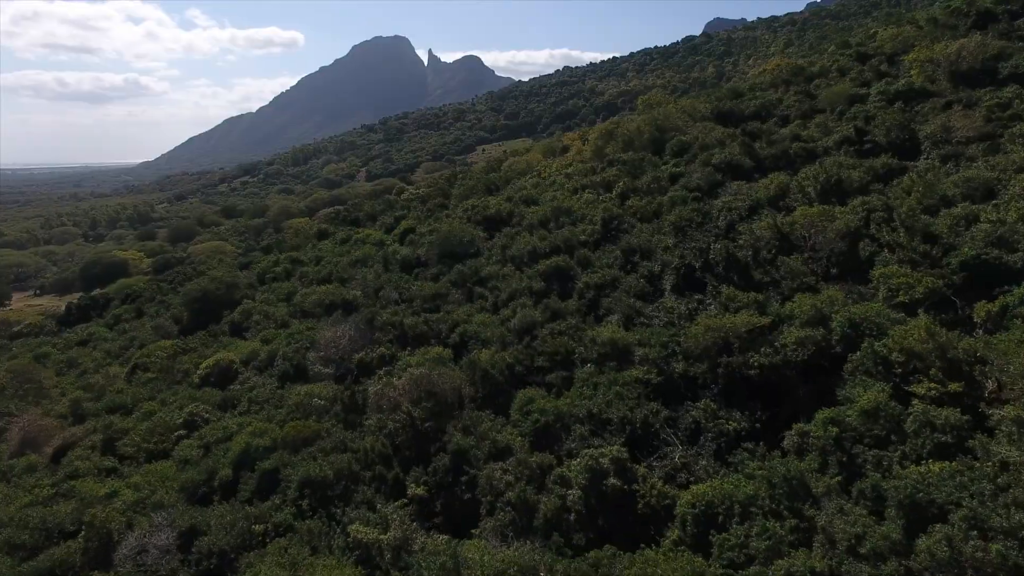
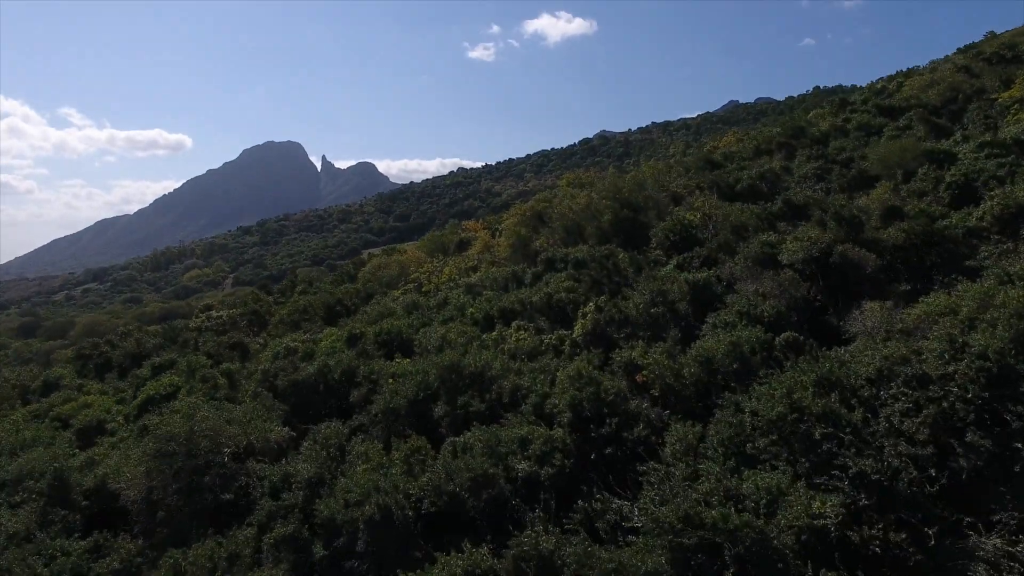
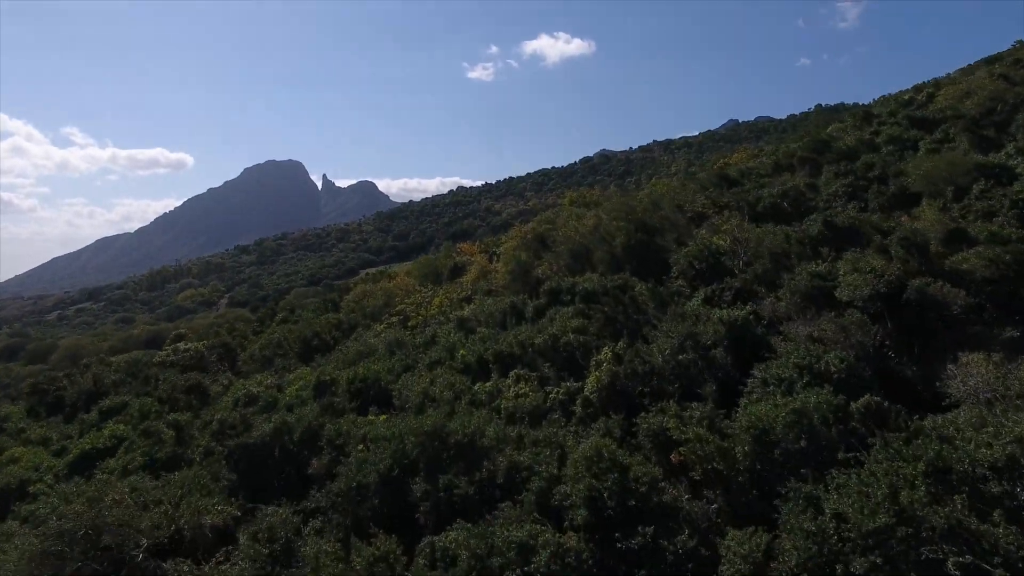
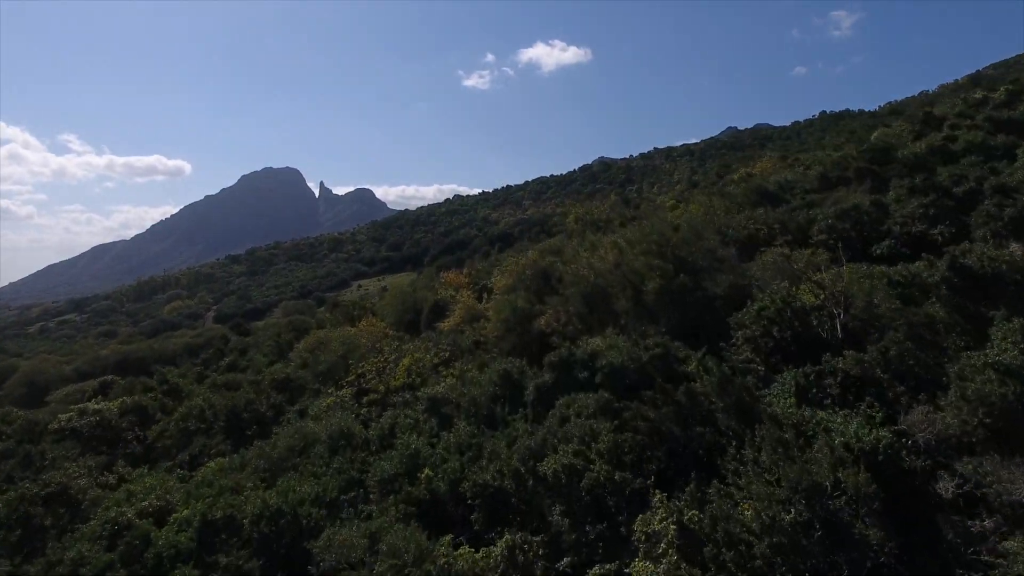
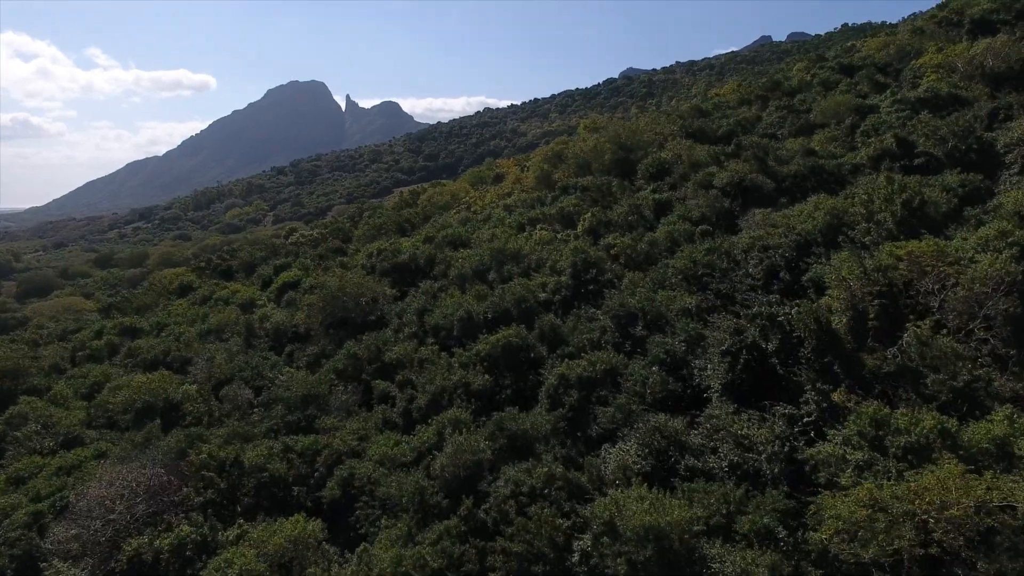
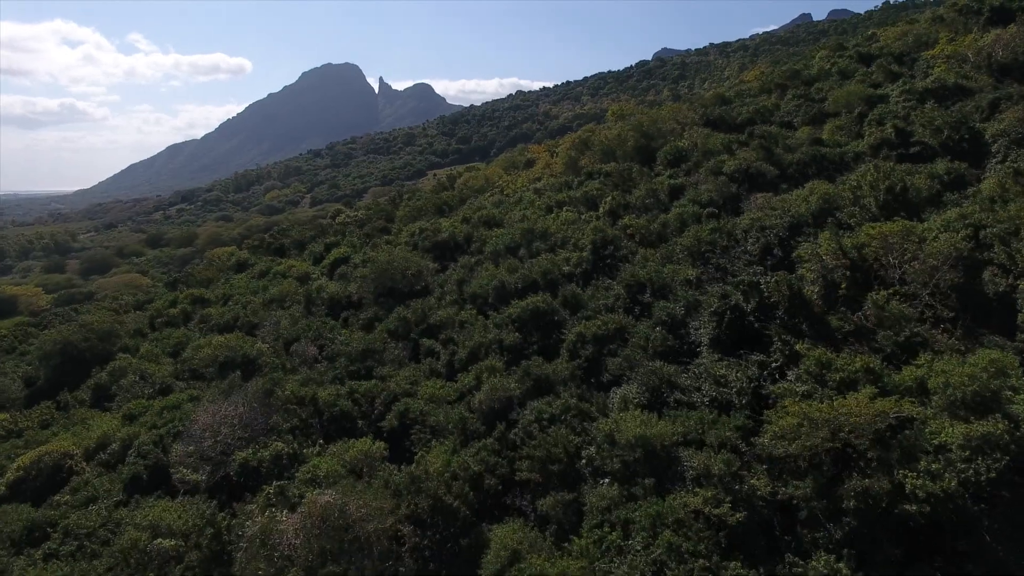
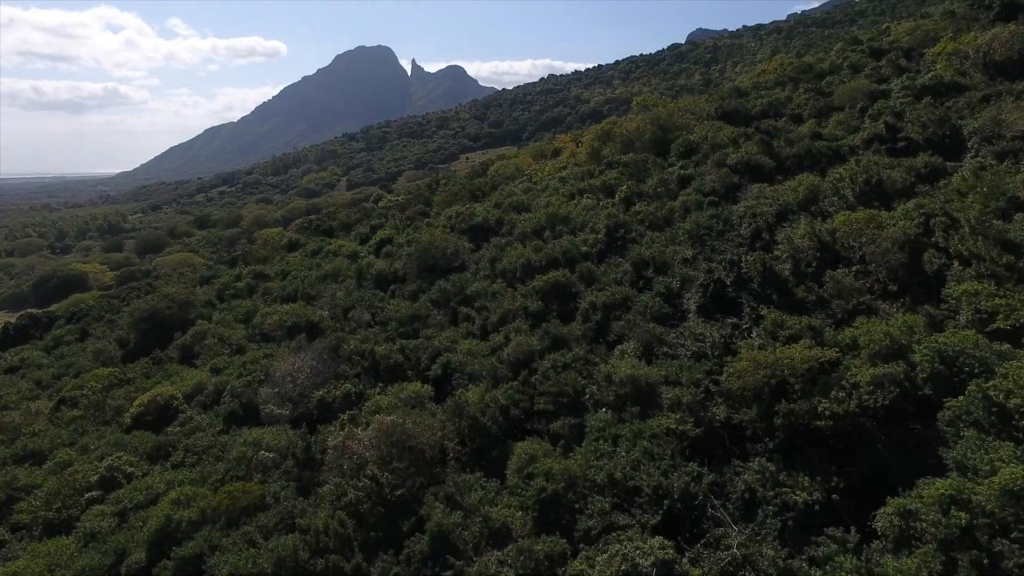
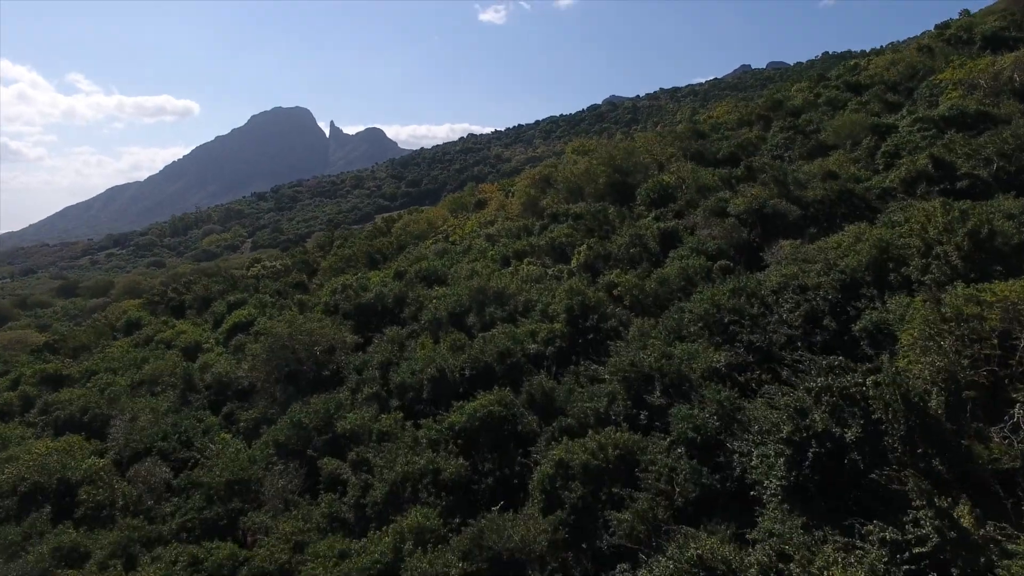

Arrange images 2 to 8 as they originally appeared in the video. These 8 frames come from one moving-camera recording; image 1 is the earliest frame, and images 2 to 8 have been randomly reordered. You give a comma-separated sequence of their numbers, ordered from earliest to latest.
7, 6, 5, 8, 2, 3, 4
